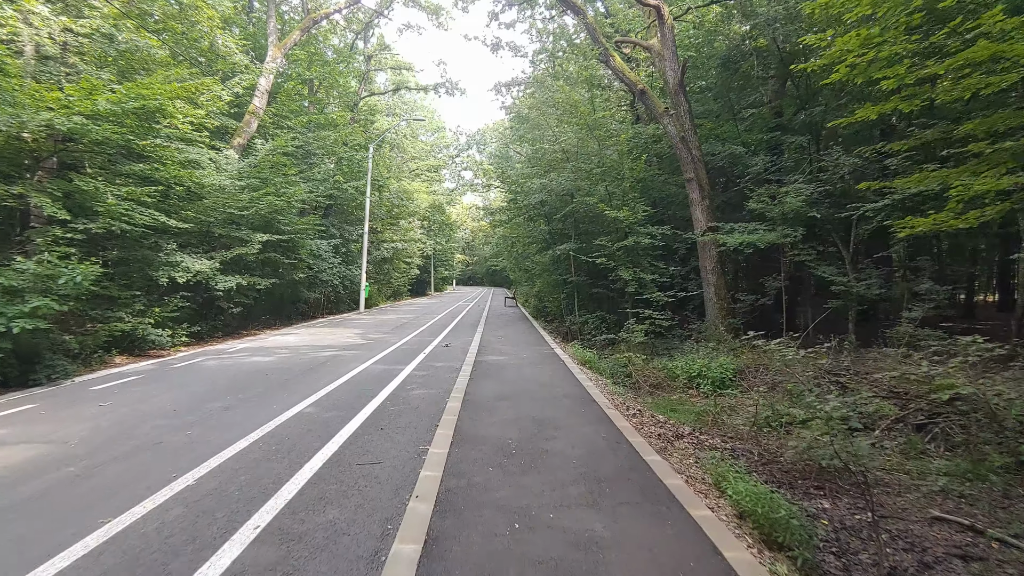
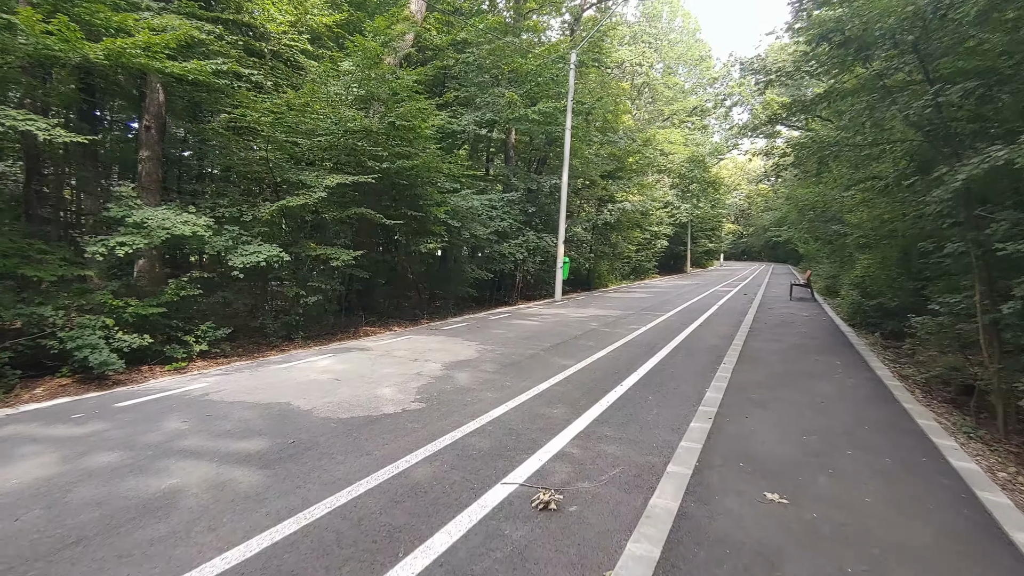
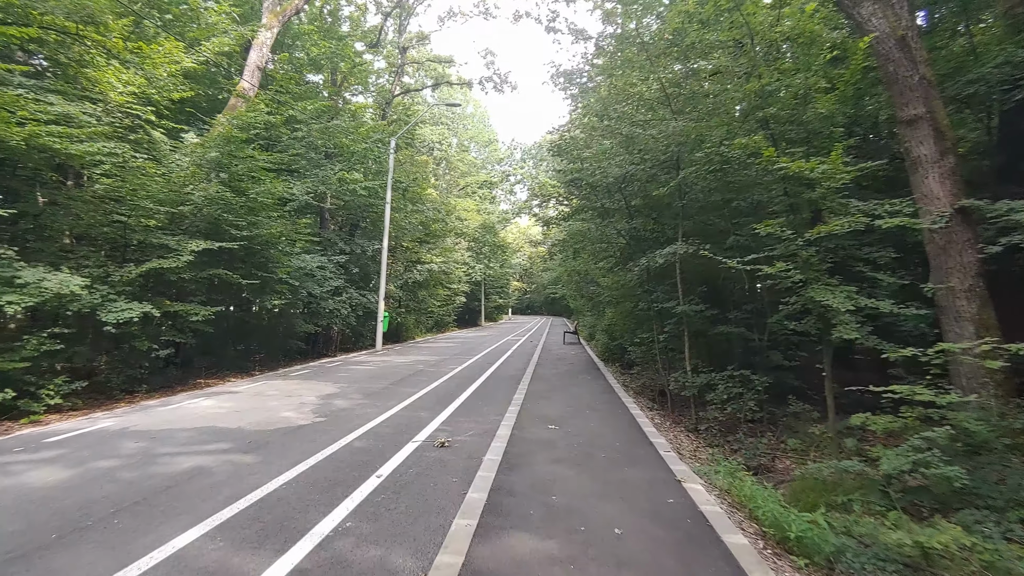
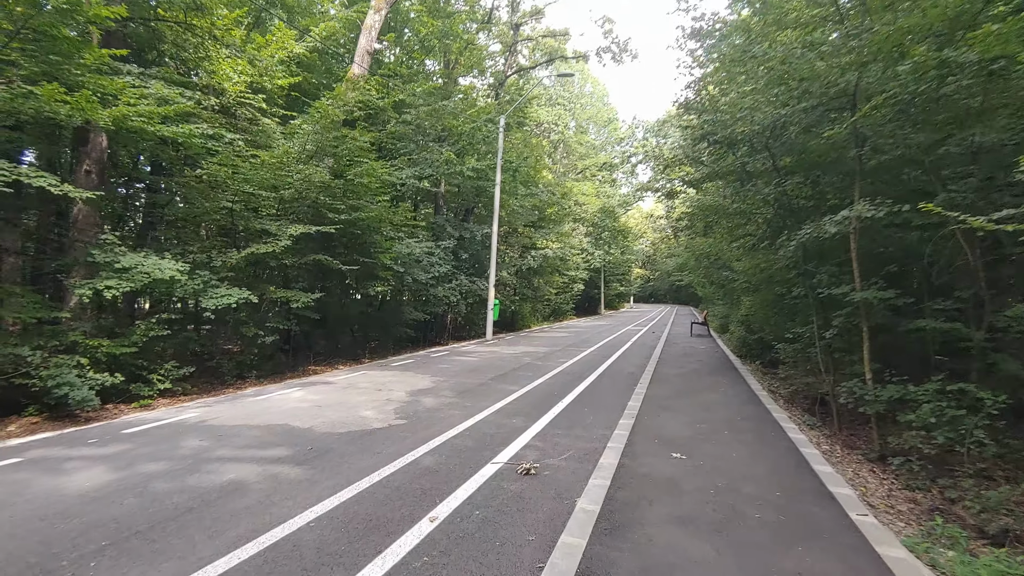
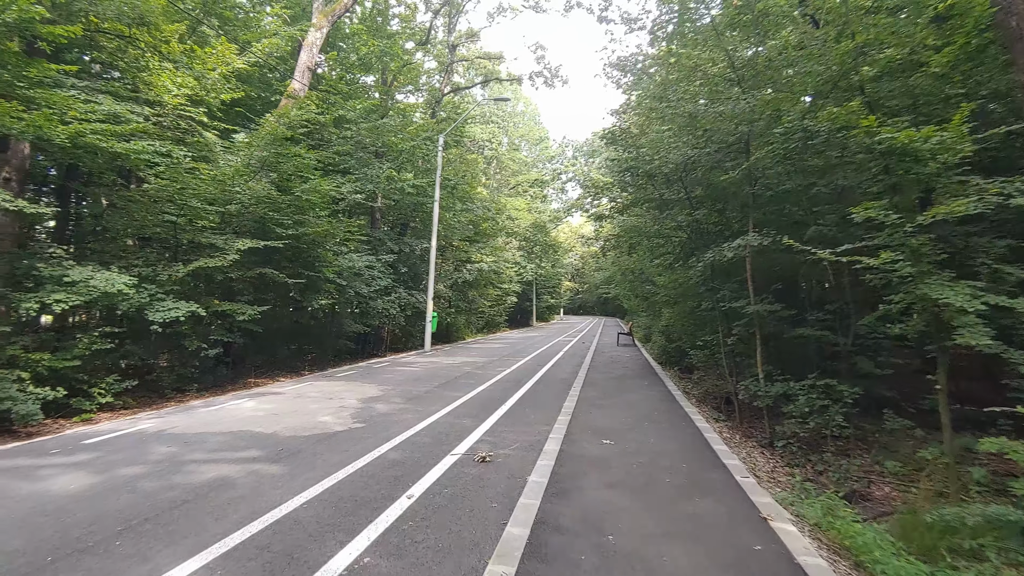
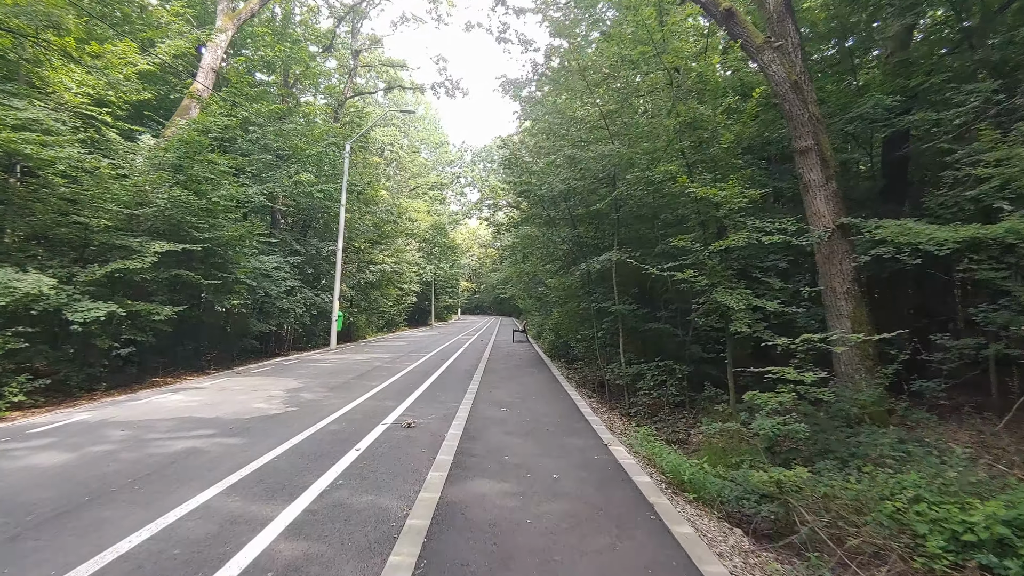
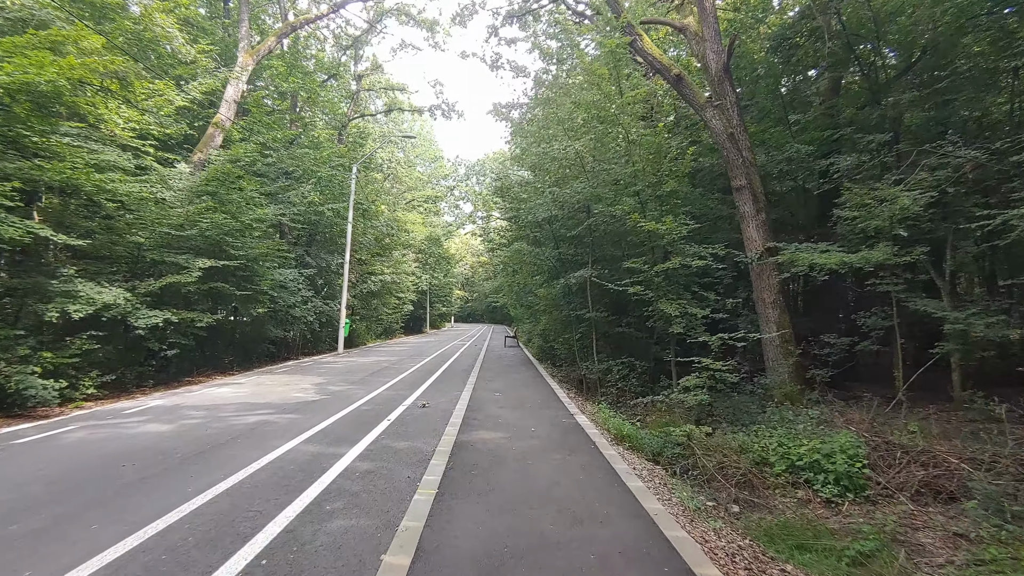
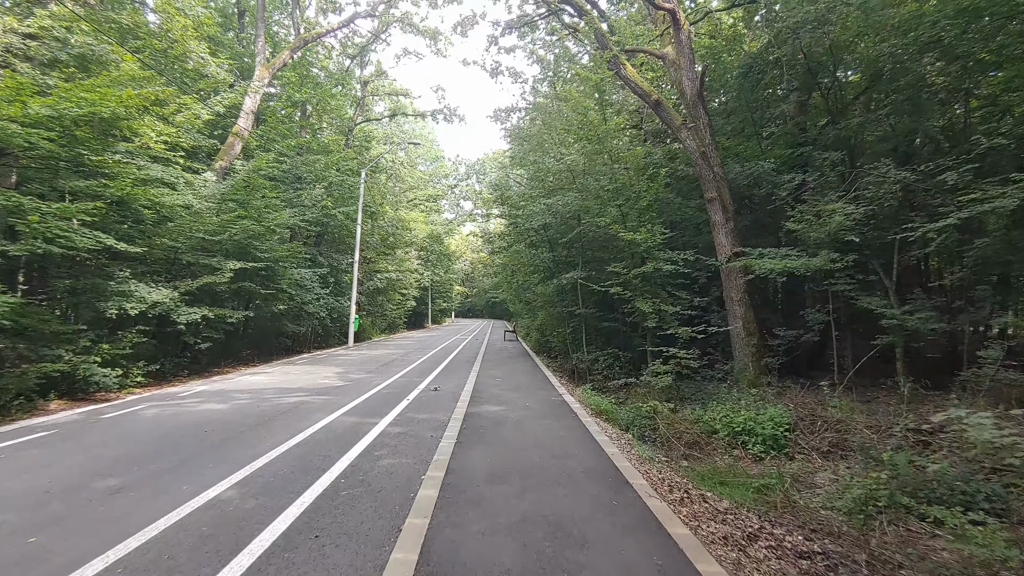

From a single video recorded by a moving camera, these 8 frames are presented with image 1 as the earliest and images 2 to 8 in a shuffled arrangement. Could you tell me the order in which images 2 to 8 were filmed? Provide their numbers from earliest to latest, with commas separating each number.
8, 7, 6, 3, 5, 4, 2
